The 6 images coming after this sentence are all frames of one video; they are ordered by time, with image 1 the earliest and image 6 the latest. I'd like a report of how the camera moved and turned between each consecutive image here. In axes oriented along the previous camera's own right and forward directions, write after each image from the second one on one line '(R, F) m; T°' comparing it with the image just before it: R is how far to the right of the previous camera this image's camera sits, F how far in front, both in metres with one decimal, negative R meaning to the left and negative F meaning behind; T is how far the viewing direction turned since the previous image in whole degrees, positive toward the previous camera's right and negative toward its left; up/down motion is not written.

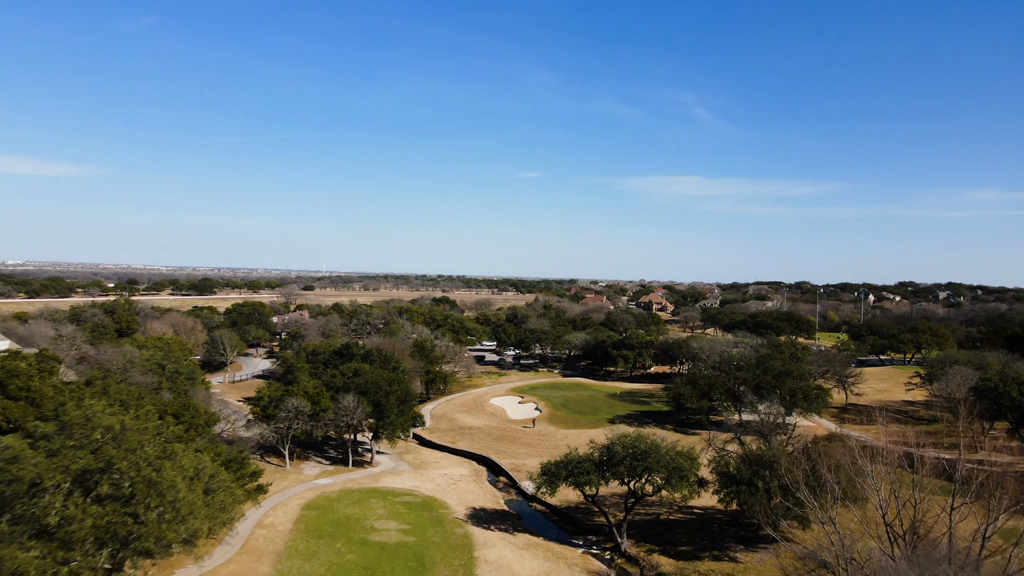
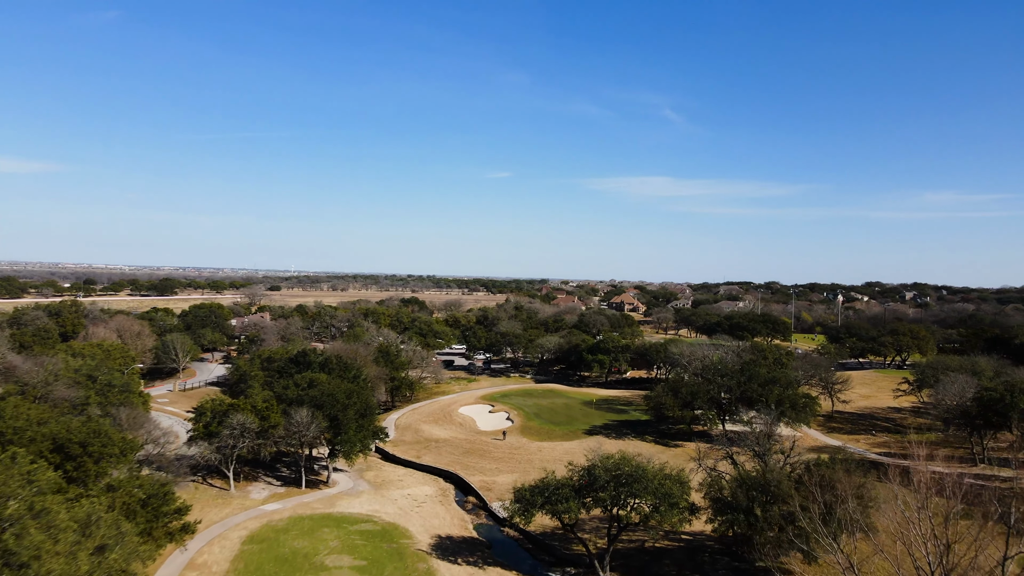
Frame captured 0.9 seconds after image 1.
(0.0, +3.1) m; +2°
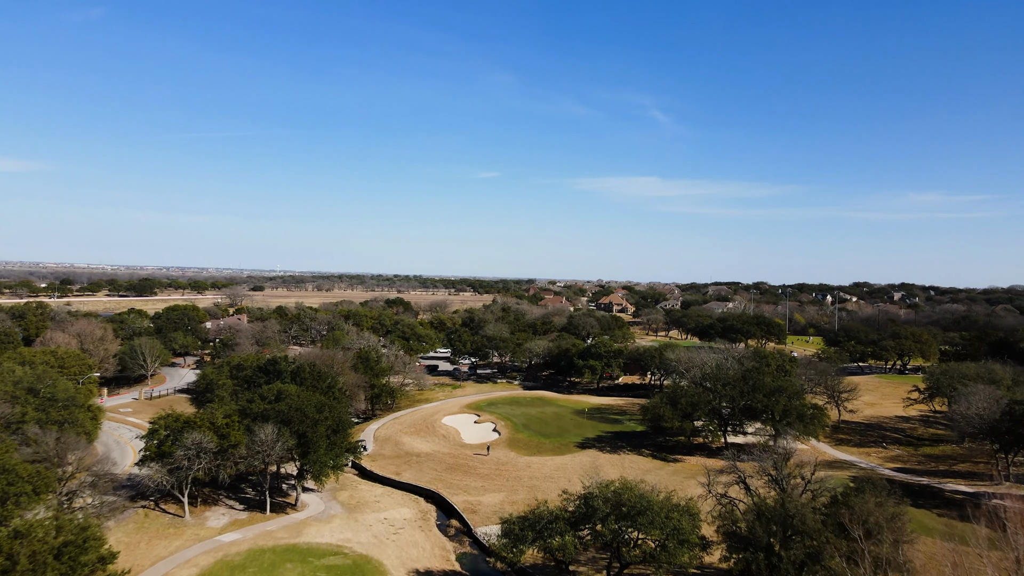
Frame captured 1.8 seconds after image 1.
(0.0, +3.1) m; +1°
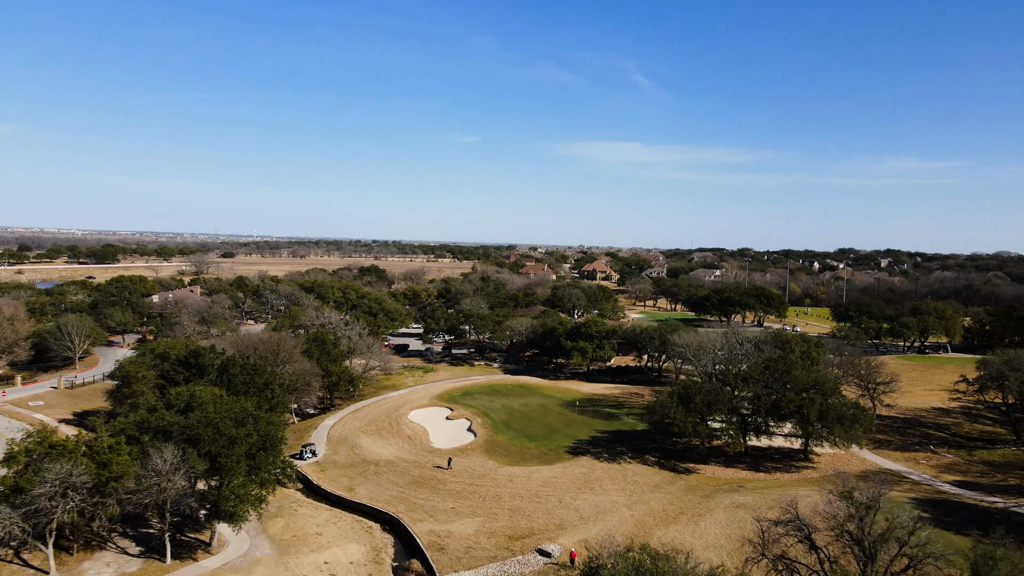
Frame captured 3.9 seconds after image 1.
(+0.1, +7.4) m; +2°
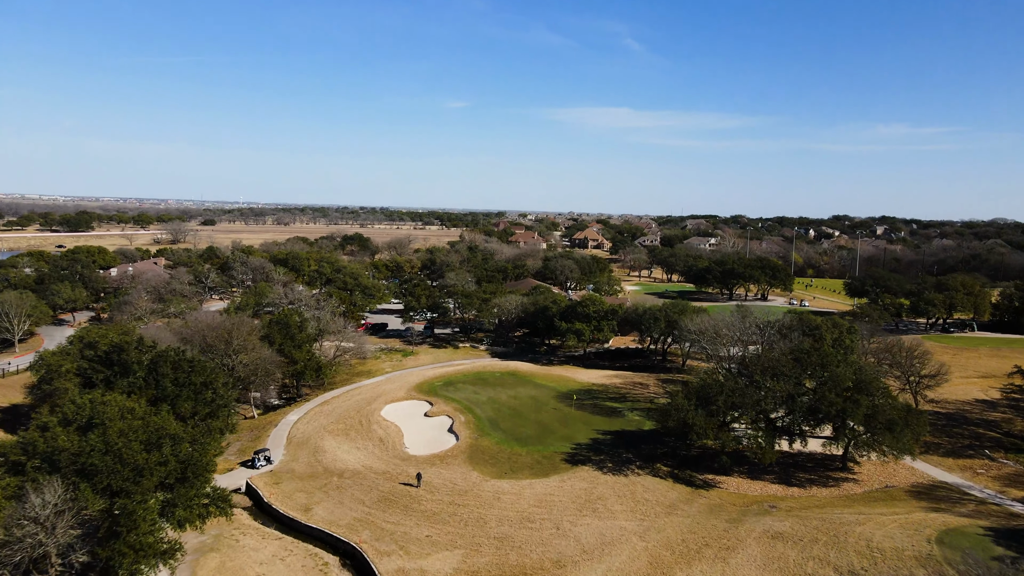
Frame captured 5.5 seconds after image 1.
(+0.1, +5.5) m; +1°
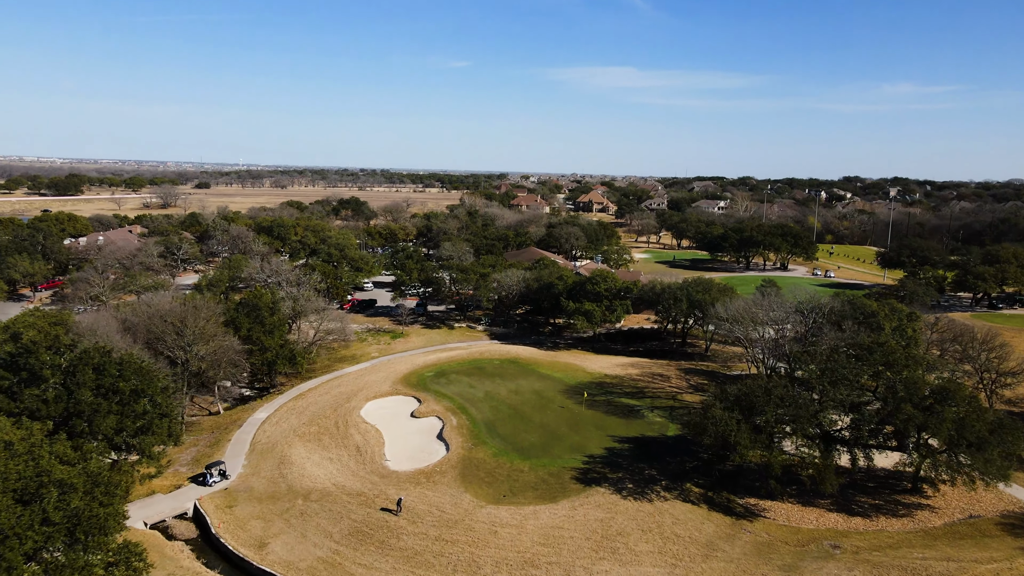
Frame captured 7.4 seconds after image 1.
(+0.1, +5.3) m; 0°
